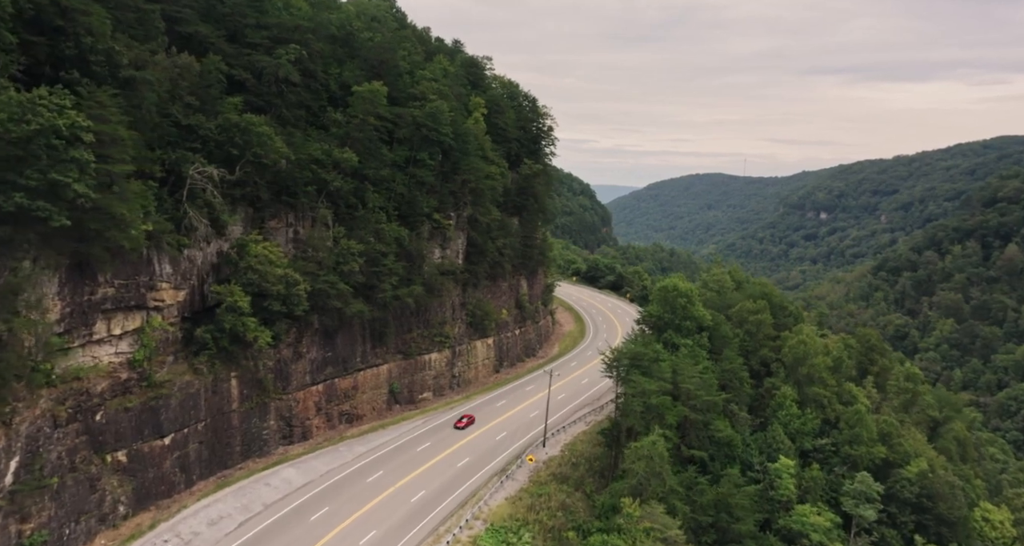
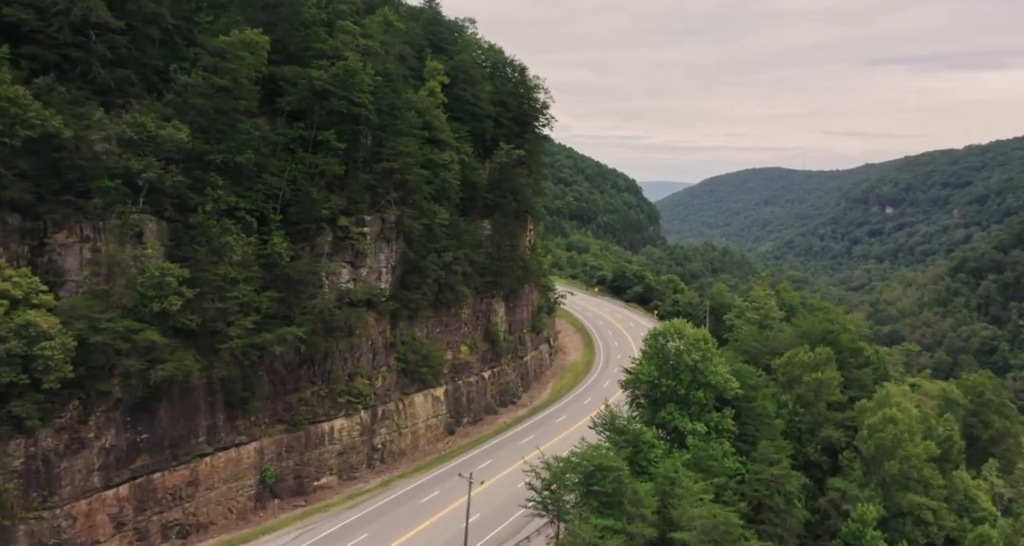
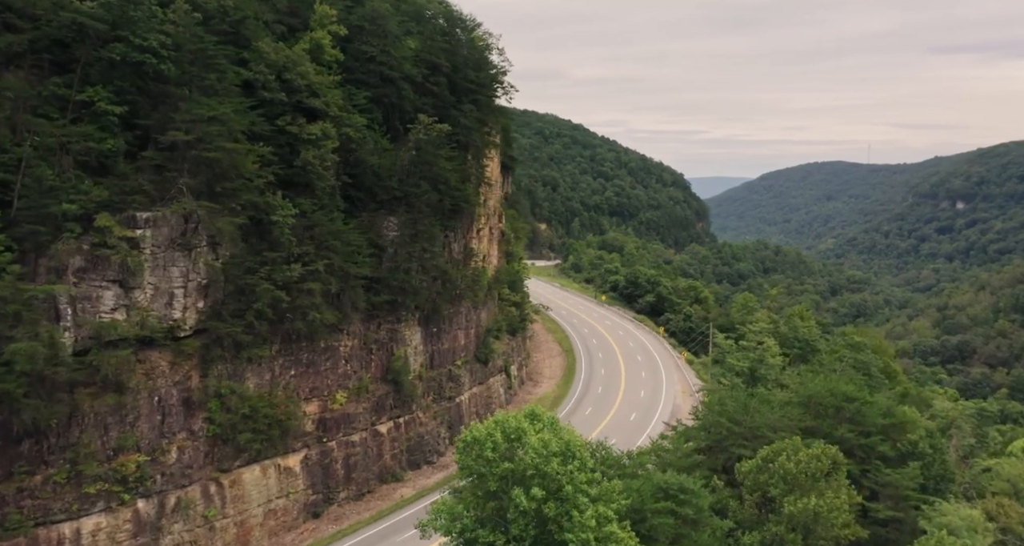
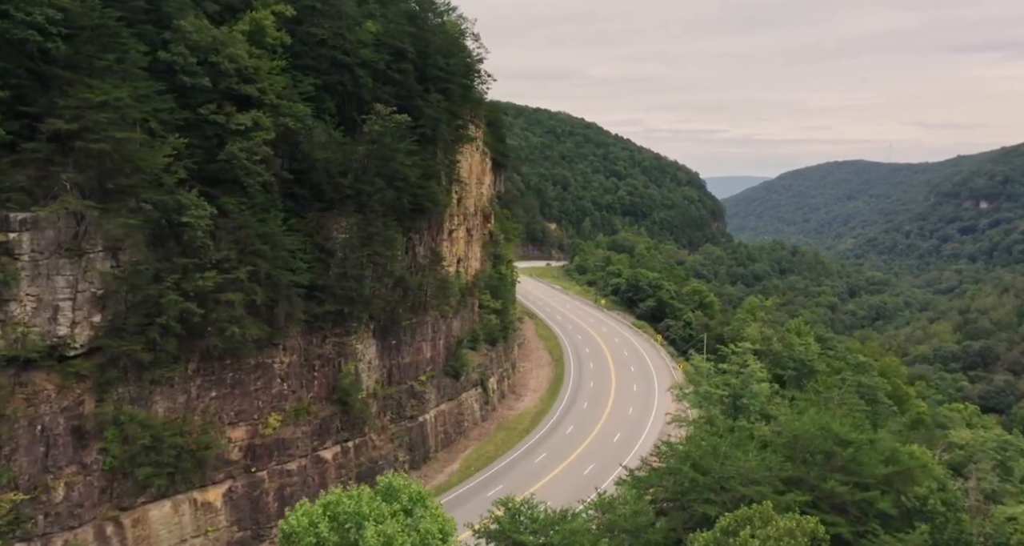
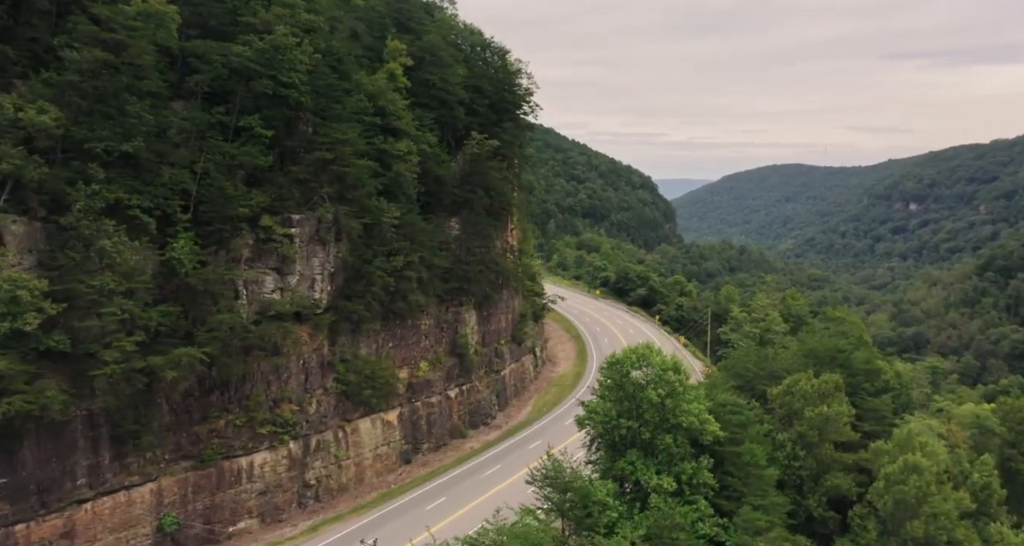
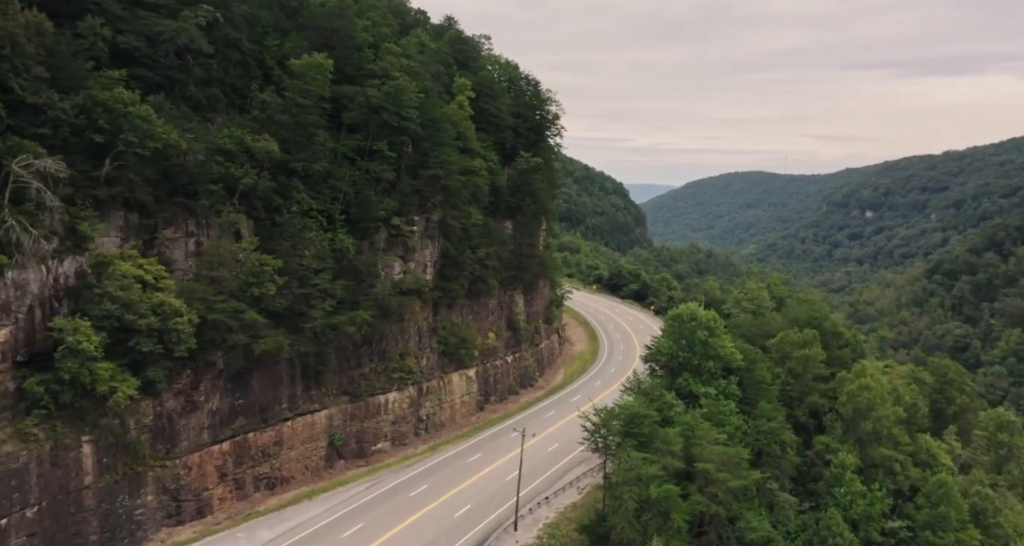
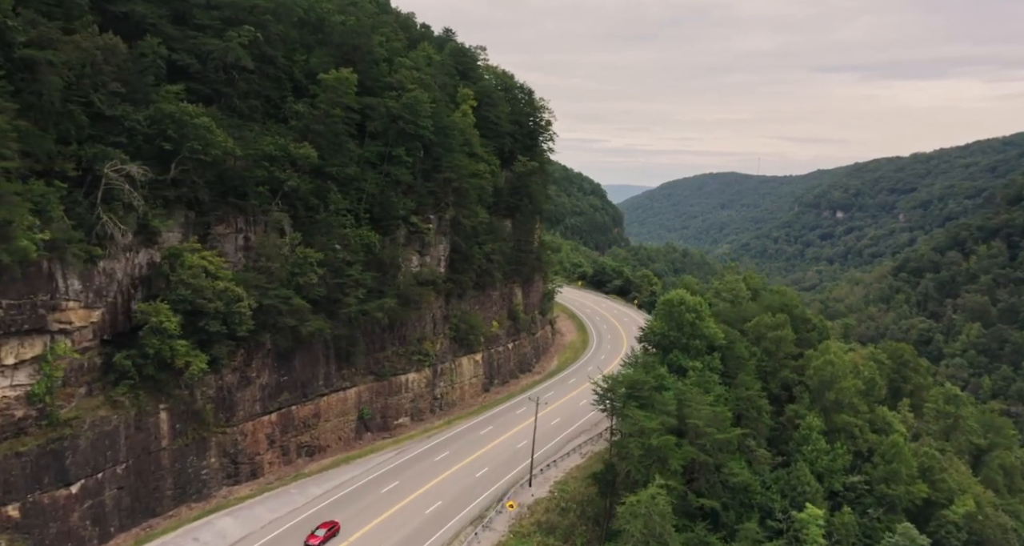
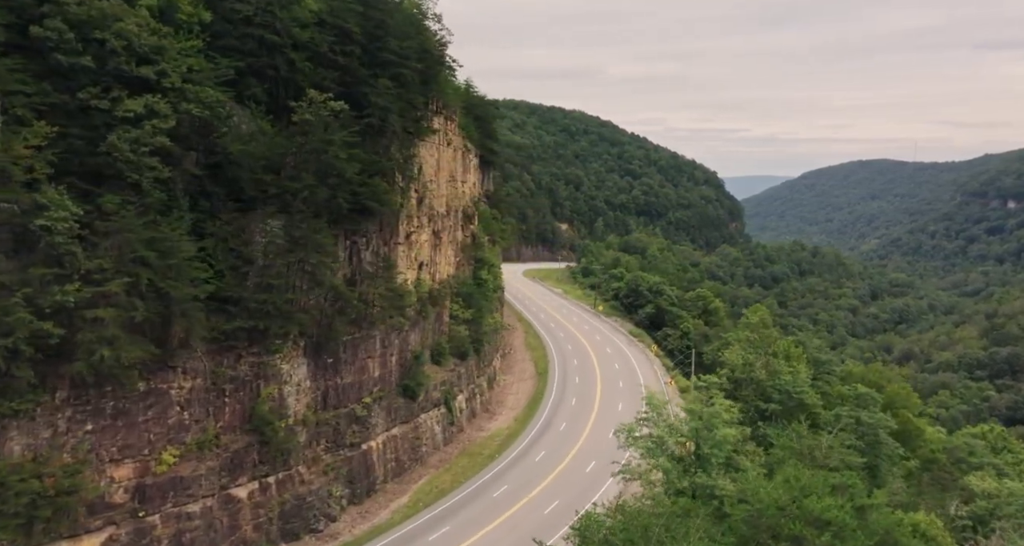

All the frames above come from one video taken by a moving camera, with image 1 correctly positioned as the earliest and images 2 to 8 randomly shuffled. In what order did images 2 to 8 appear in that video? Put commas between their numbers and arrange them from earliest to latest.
7, 6, 2, 5, 3, 4, 8
